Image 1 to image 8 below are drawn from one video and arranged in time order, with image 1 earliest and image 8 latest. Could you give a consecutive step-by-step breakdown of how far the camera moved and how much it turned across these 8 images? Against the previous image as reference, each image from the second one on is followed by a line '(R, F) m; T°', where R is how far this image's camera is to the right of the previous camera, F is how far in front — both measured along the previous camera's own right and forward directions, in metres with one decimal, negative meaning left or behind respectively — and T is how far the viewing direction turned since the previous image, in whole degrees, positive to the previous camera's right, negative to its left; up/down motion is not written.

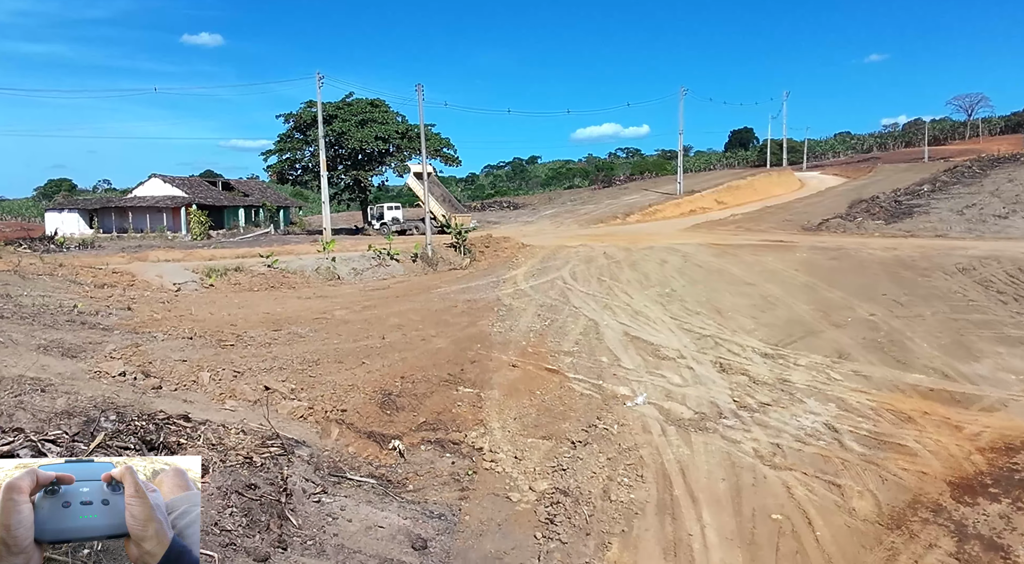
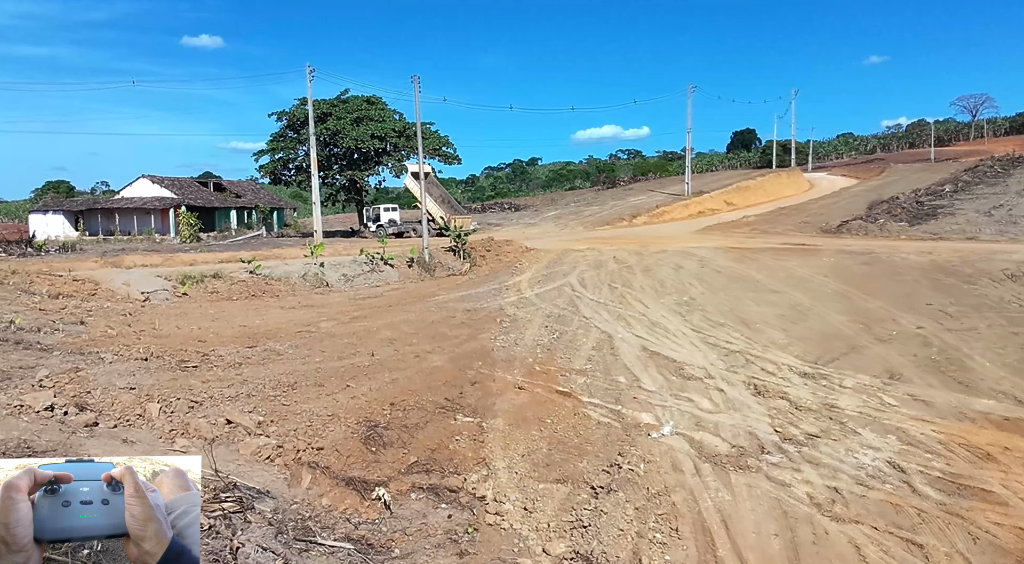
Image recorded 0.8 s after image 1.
(-0.1, +1.3) m; 0°
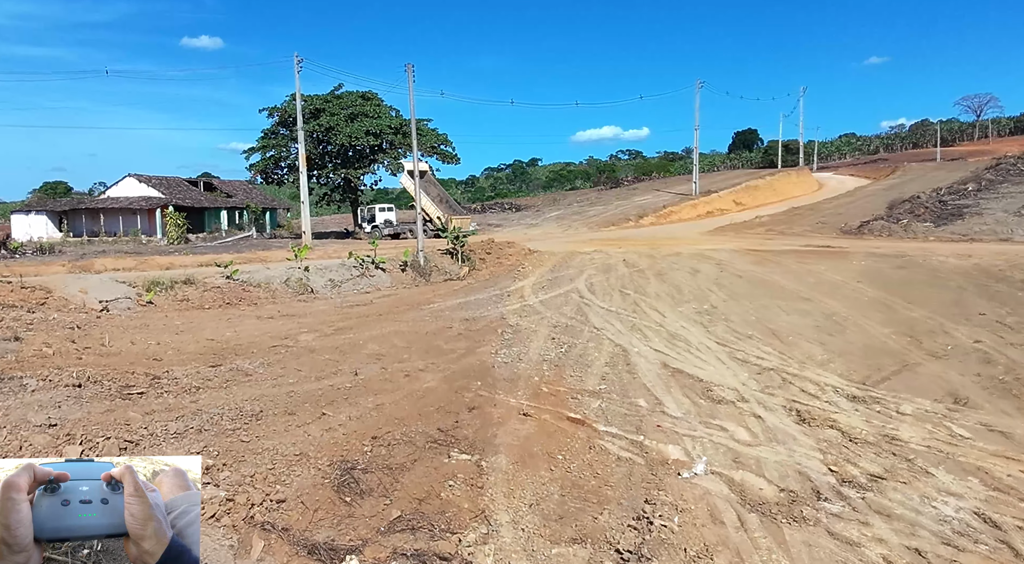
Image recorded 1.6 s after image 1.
(-0.1, +1.4) m; 0°
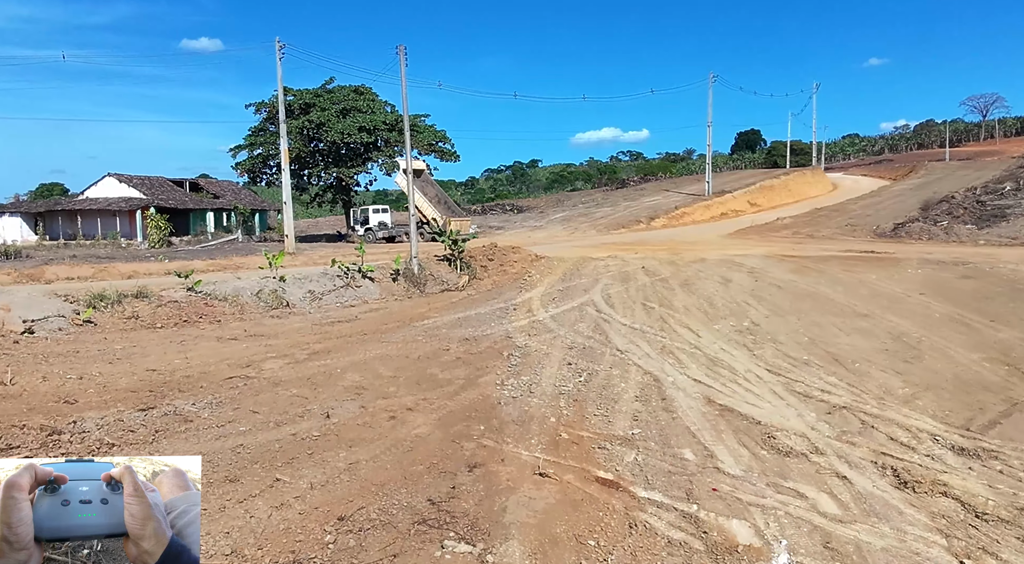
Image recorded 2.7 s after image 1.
(-0.1, +1.9) m; 0°
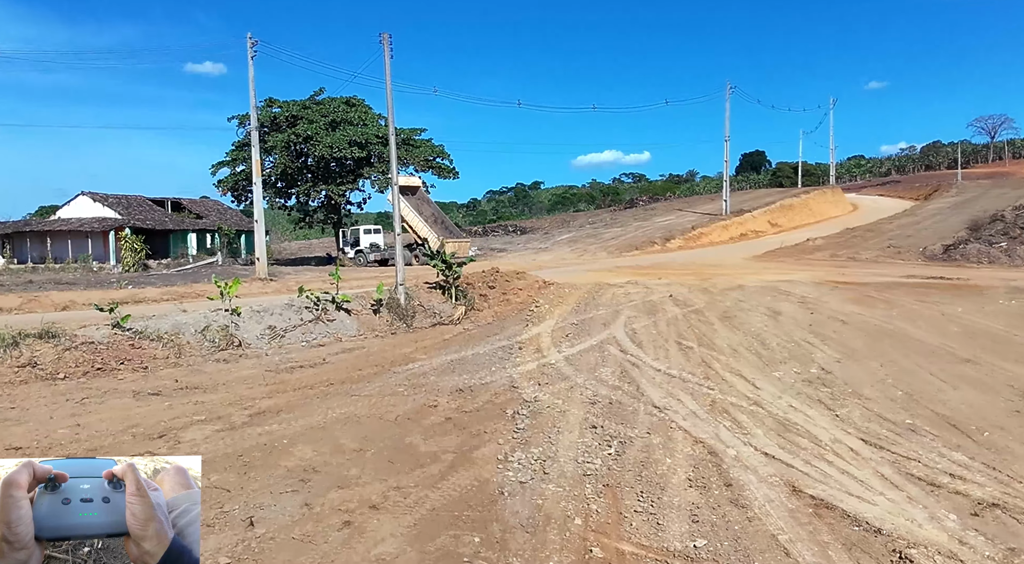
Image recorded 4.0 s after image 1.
(-0.1, +2.3) m; 0°
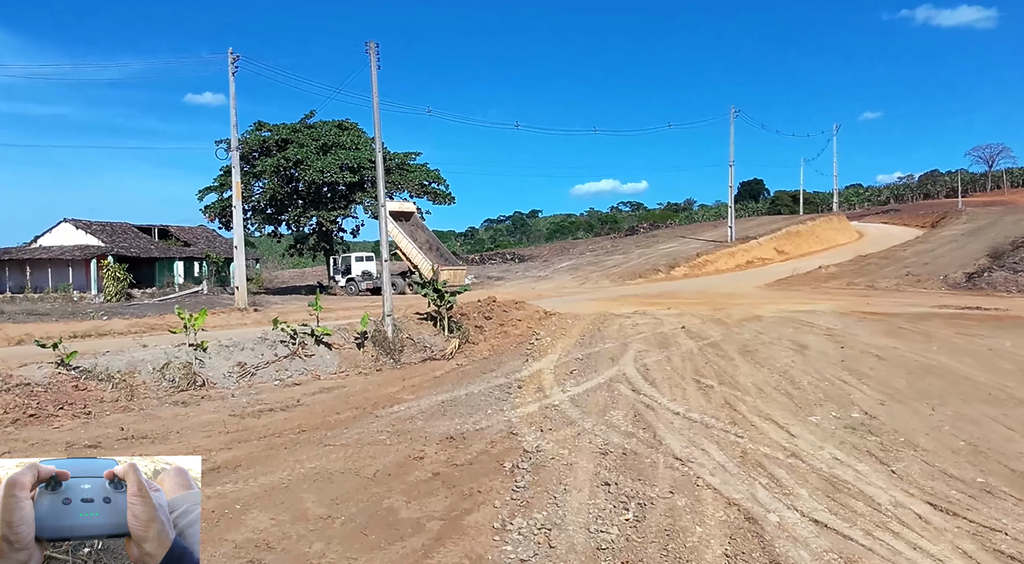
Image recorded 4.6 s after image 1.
(0.0, +1.1) m; 0°
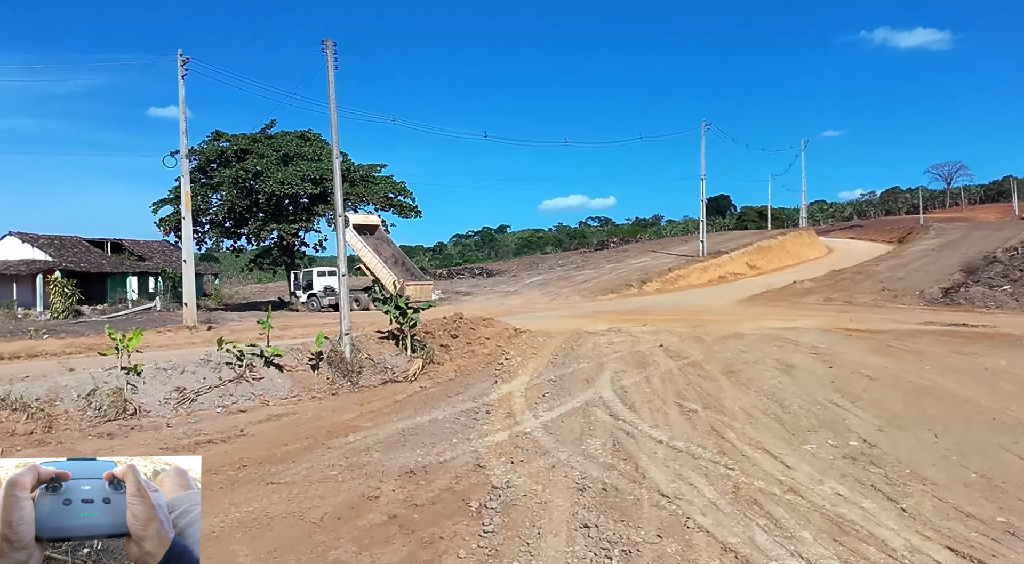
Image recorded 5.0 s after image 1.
(+0.1, +0.8) m; +3°
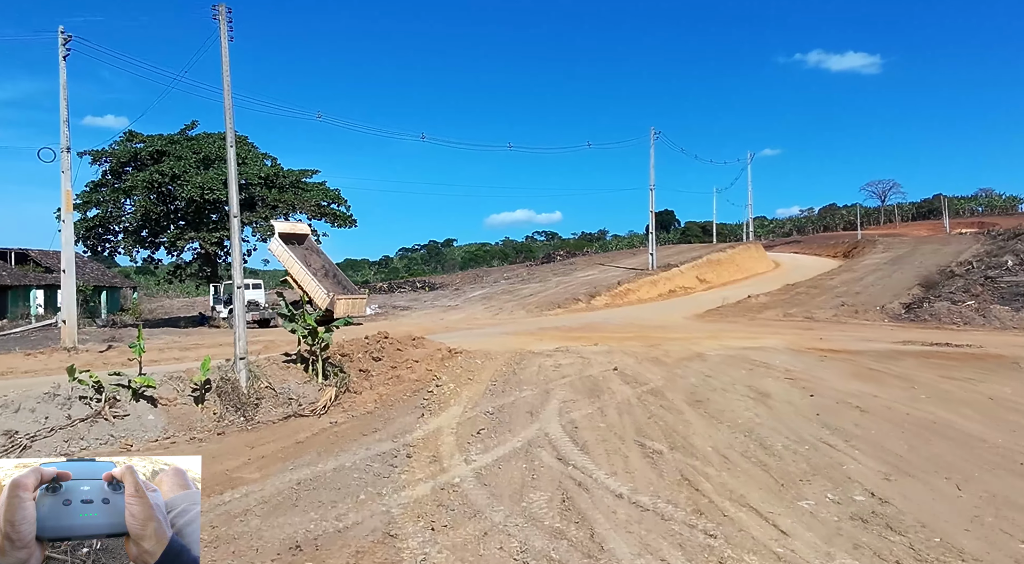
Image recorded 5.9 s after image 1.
(+0.3, +1.7) m; +5°
